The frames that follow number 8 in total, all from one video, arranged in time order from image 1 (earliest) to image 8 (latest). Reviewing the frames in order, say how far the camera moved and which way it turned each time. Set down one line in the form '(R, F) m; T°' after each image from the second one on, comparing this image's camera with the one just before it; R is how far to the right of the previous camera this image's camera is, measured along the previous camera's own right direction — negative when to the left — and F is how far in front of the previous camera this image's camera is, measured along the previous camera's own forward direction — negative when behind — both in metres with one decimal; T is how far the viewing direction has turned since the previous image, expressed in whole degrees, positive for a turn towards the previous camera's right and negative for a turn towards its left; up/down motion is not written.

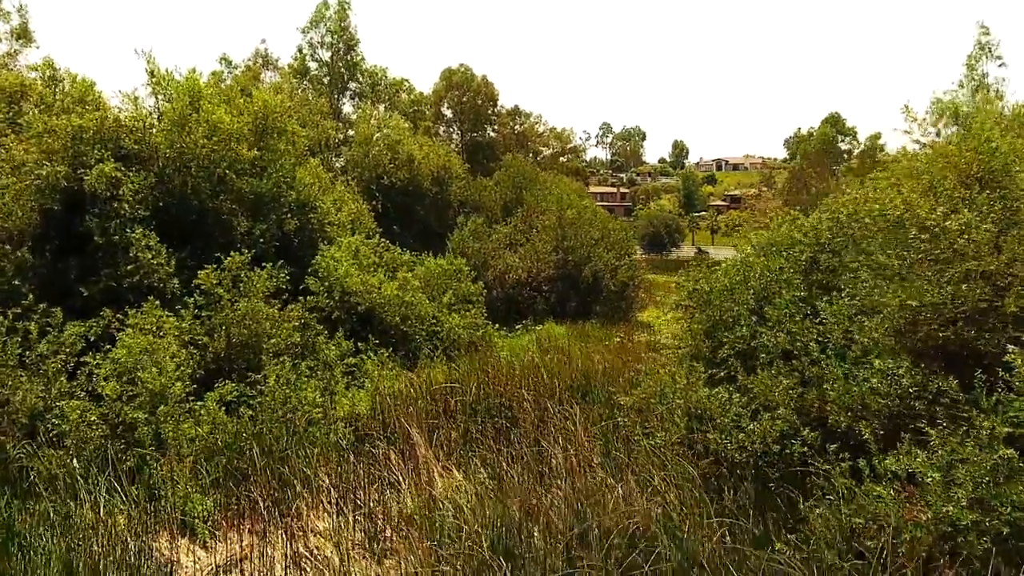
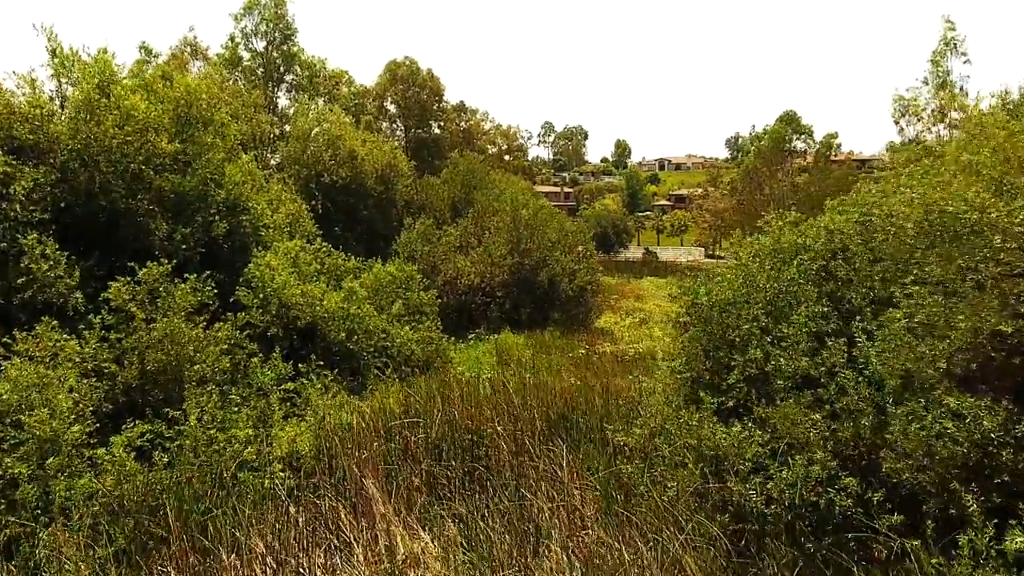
(-0.2, +1.2) m; +4°
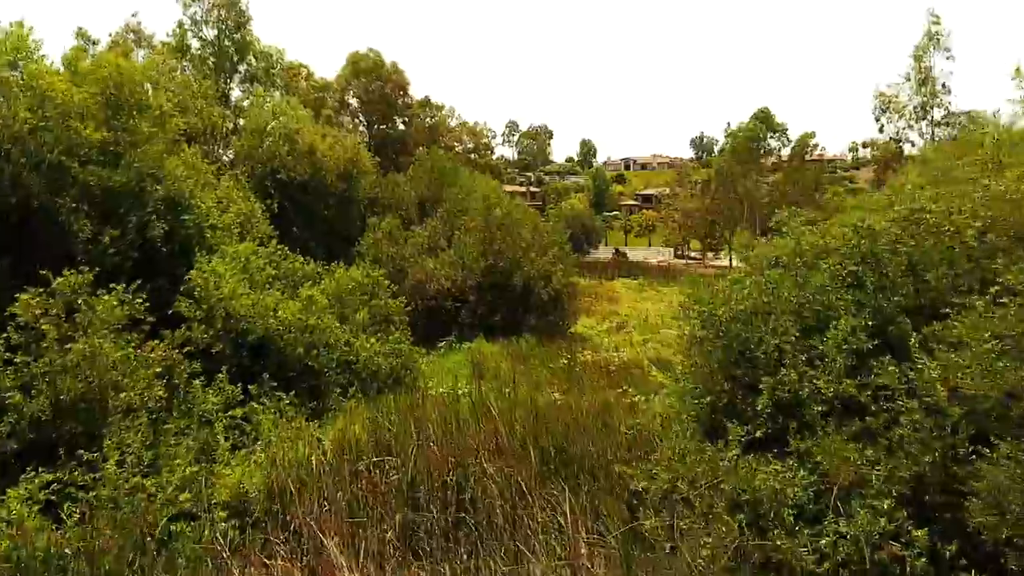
(-0.1, +1.0) m; +2°
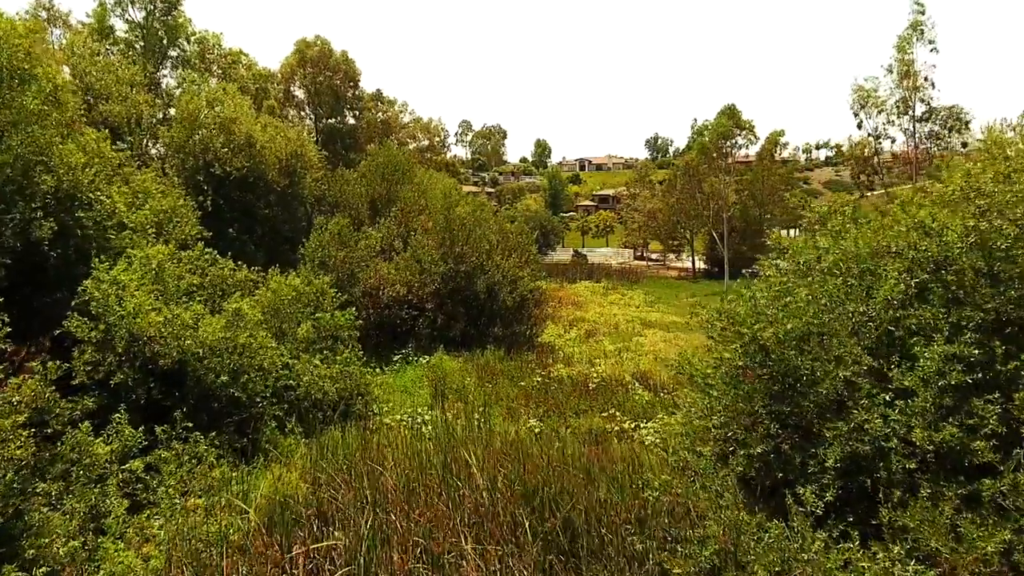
(-0.2, +1.4) m; +3°
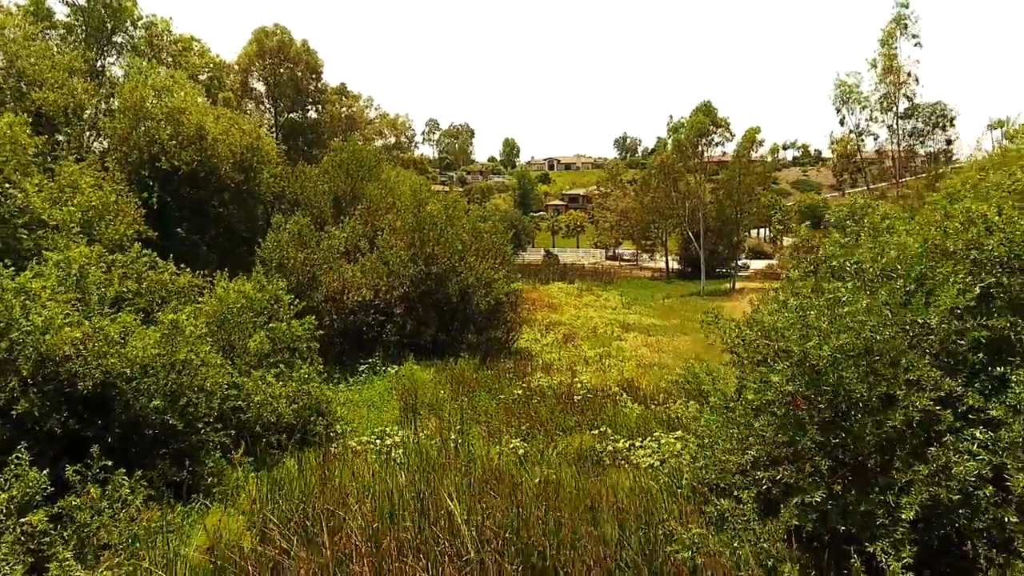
(-0.1, +0.9) m; +2°
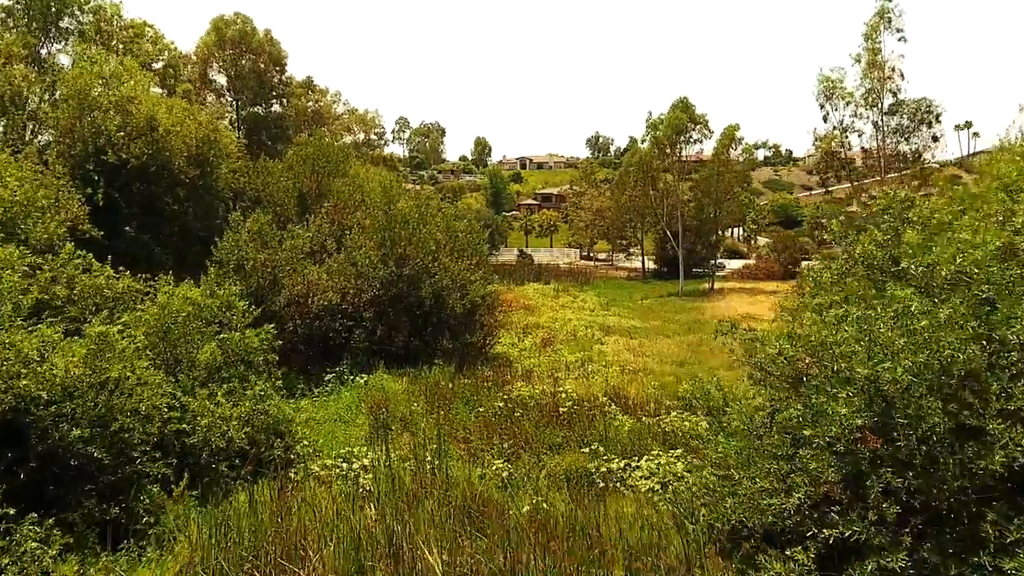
(-0.1, +0.8) m; +2°
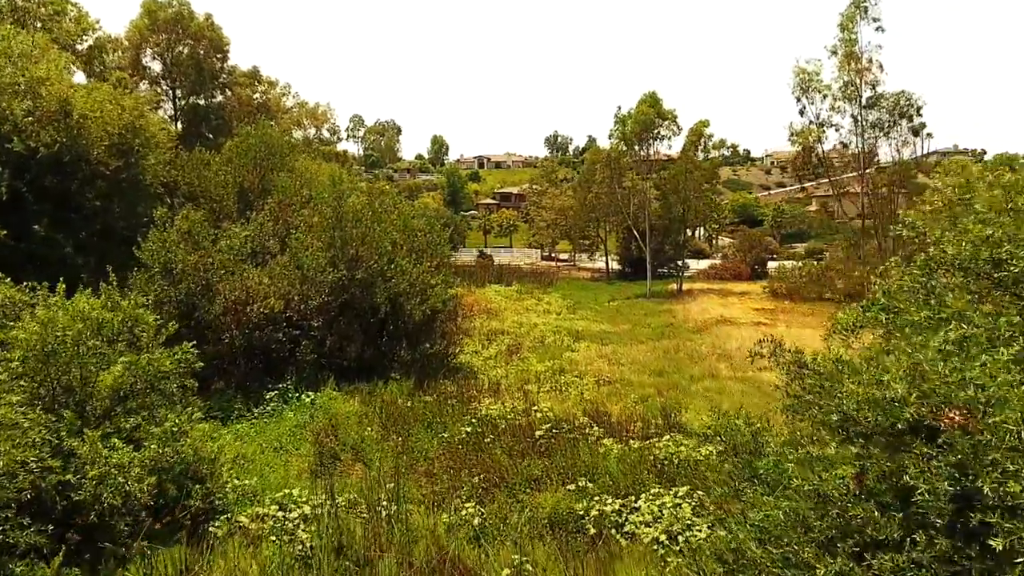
(-0.1, +1.2) m; +3°
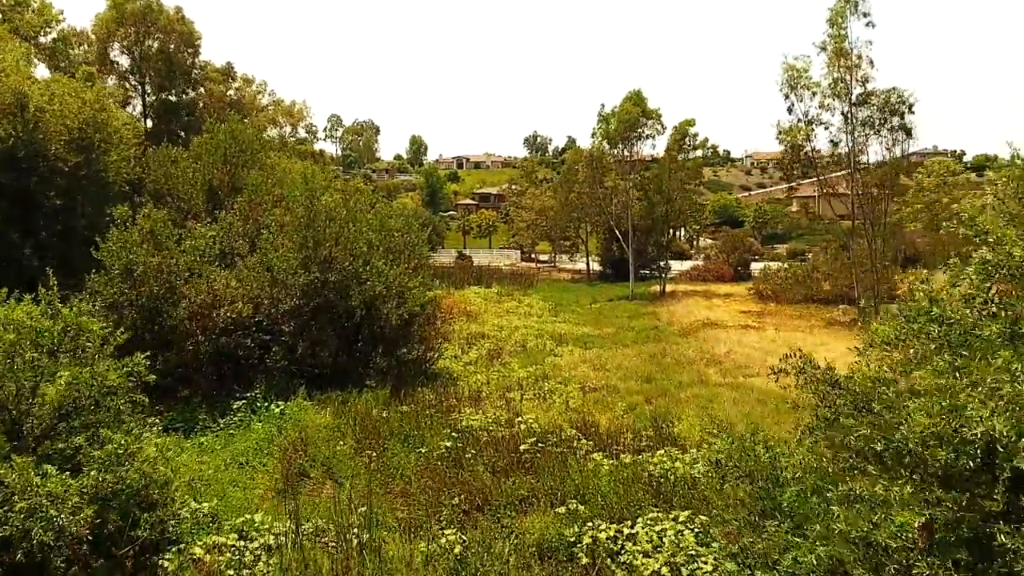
(0.0, +0.5) m; +1°
